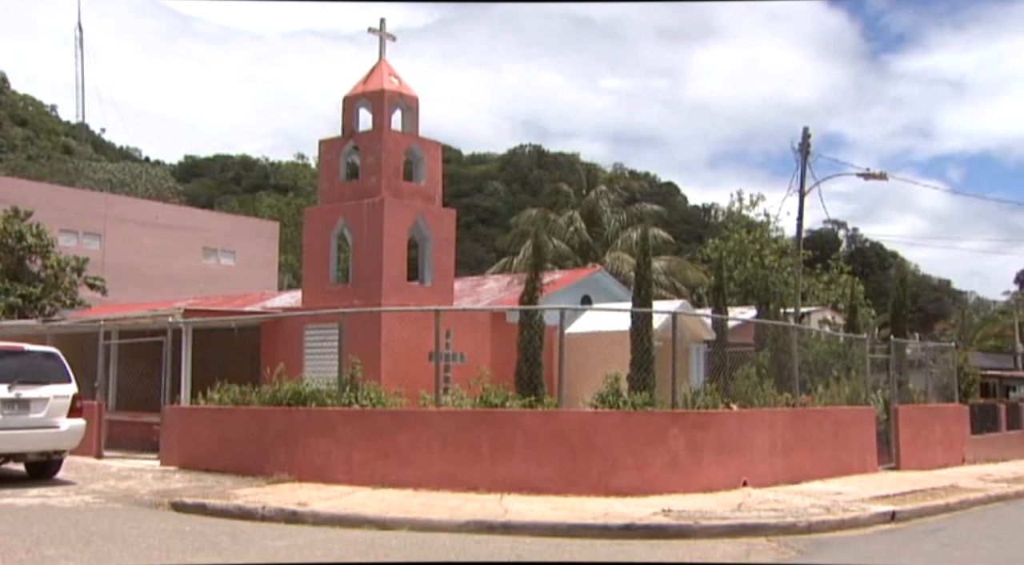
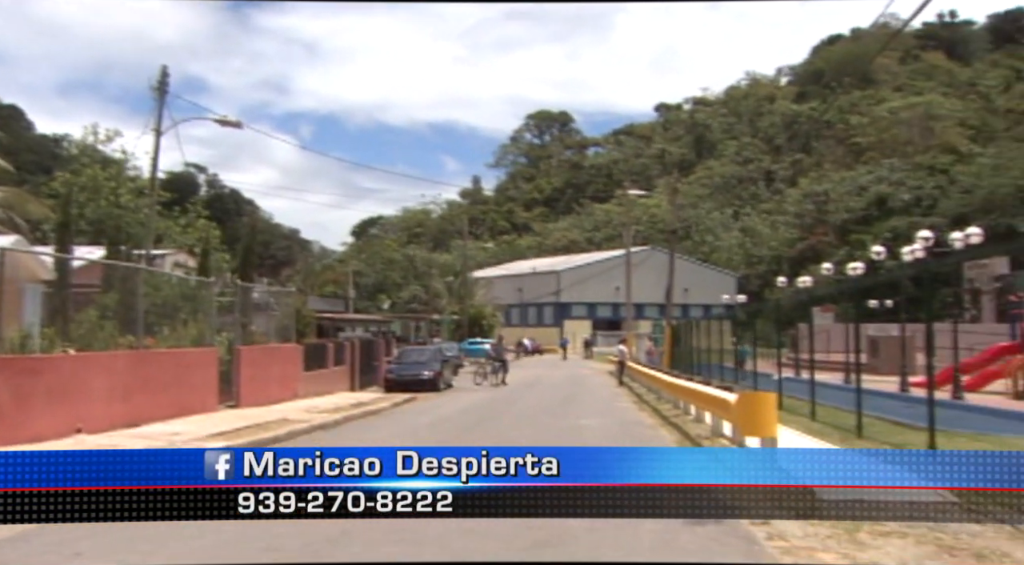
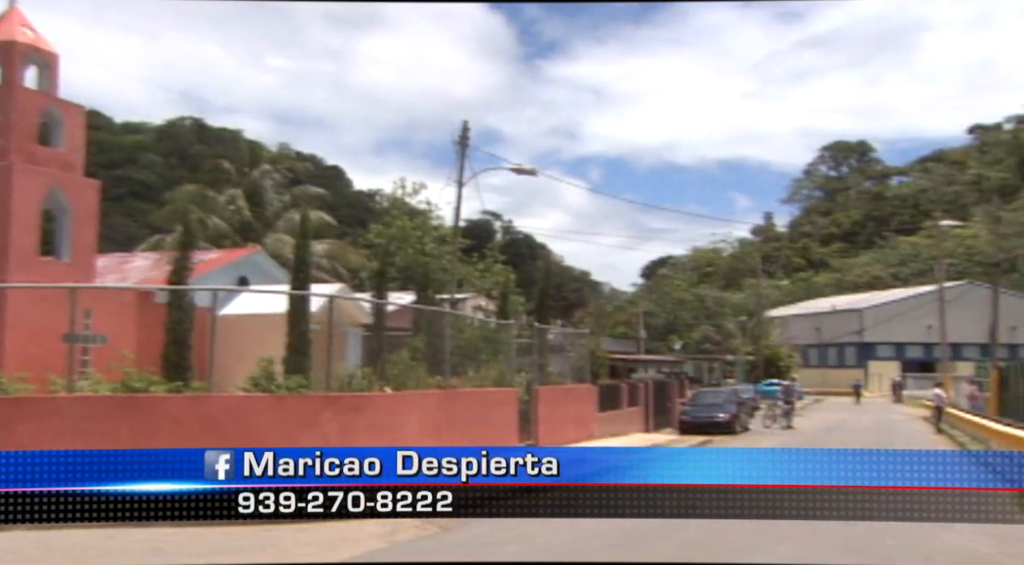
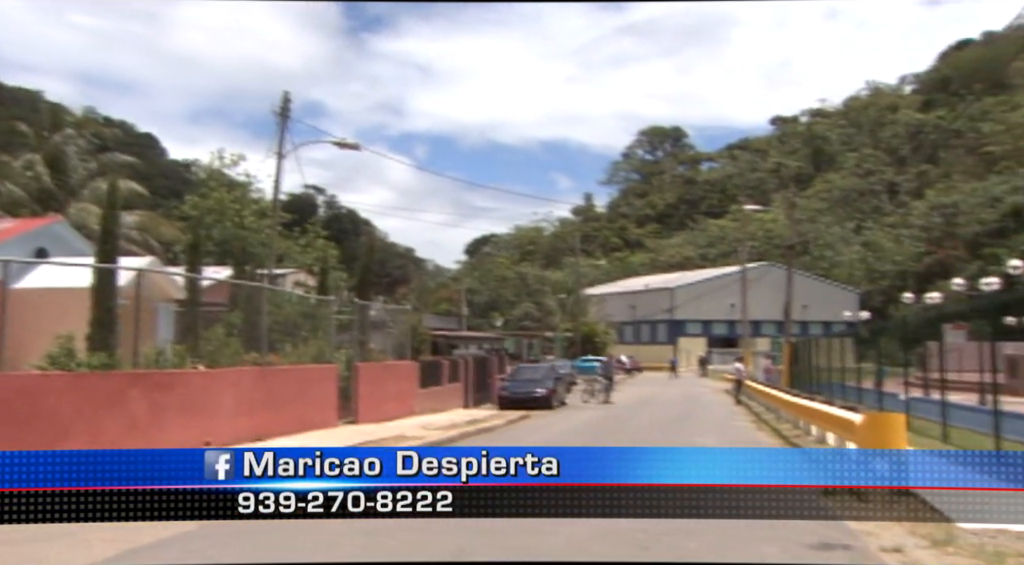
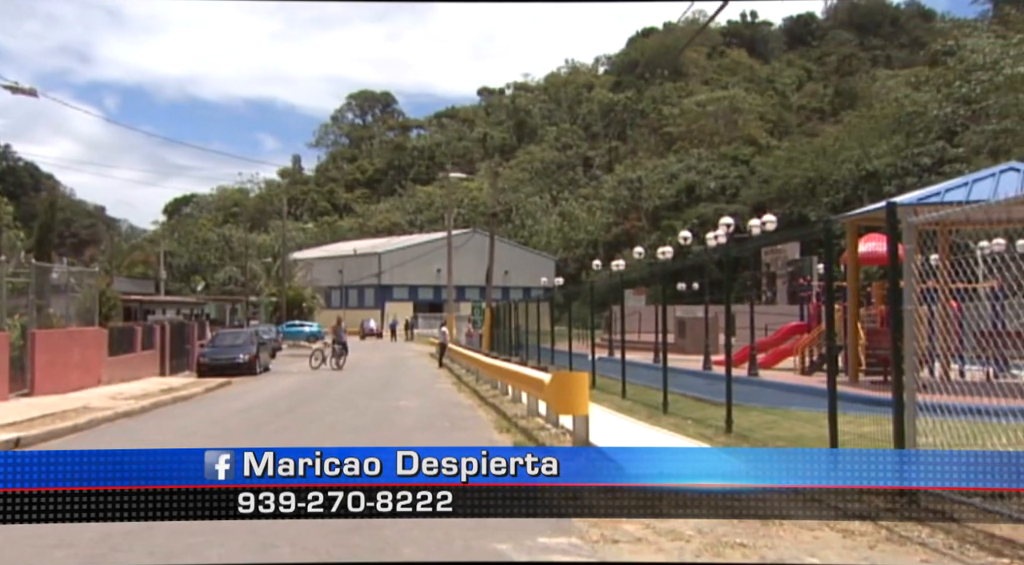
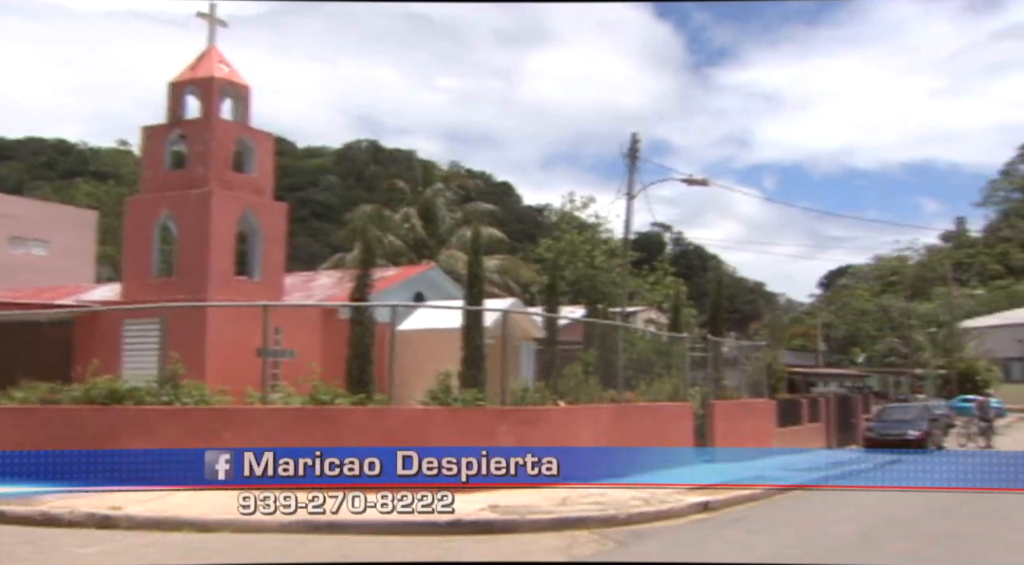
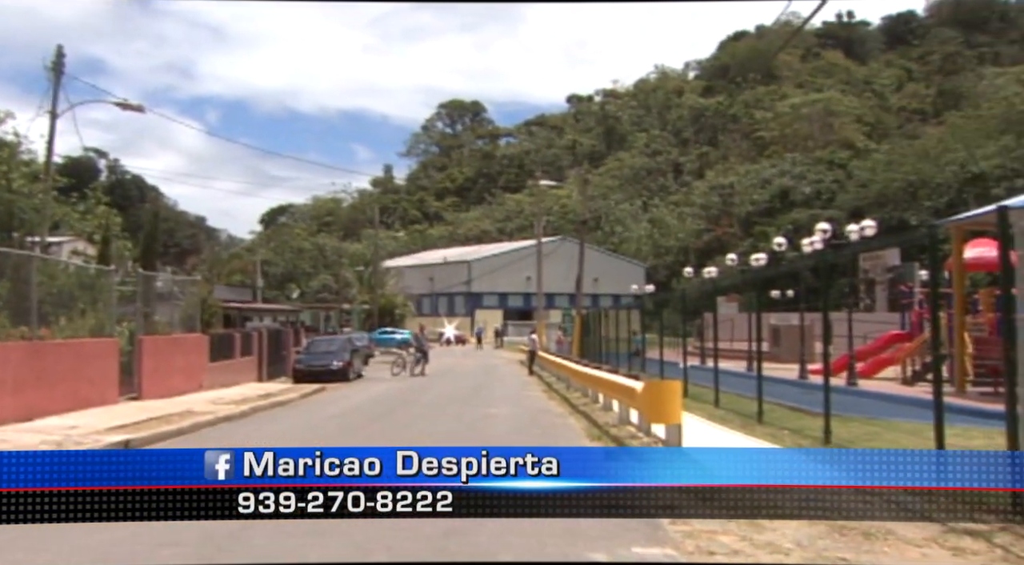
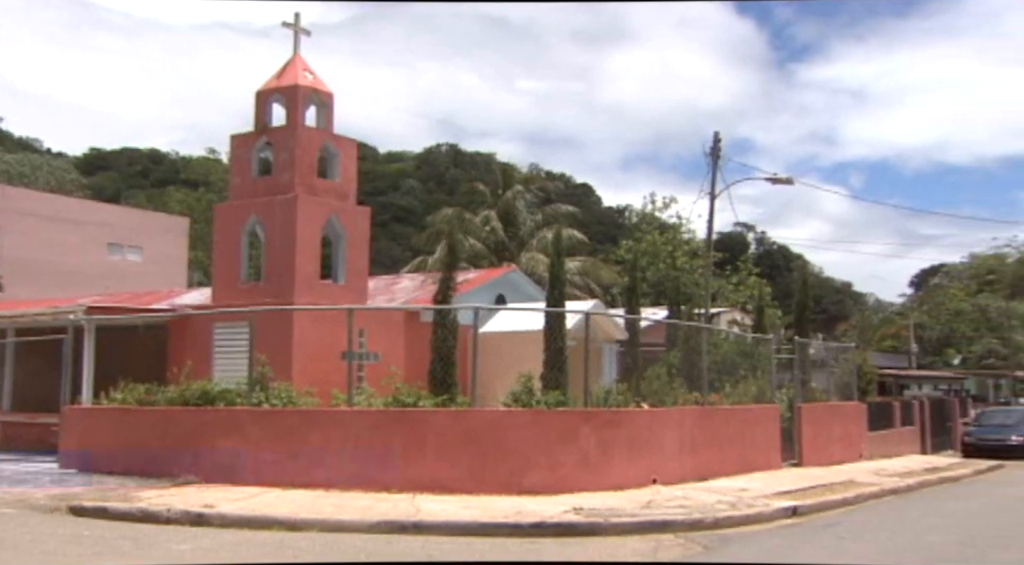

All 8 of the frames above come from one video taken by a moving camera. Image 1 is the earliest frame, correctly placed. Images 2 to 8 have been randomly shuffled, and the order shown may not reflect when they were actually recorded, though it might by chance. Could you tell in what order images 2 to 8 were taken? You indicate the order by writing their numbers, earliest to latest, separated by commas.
8, 6, 3, 4, 2, 7, 5
